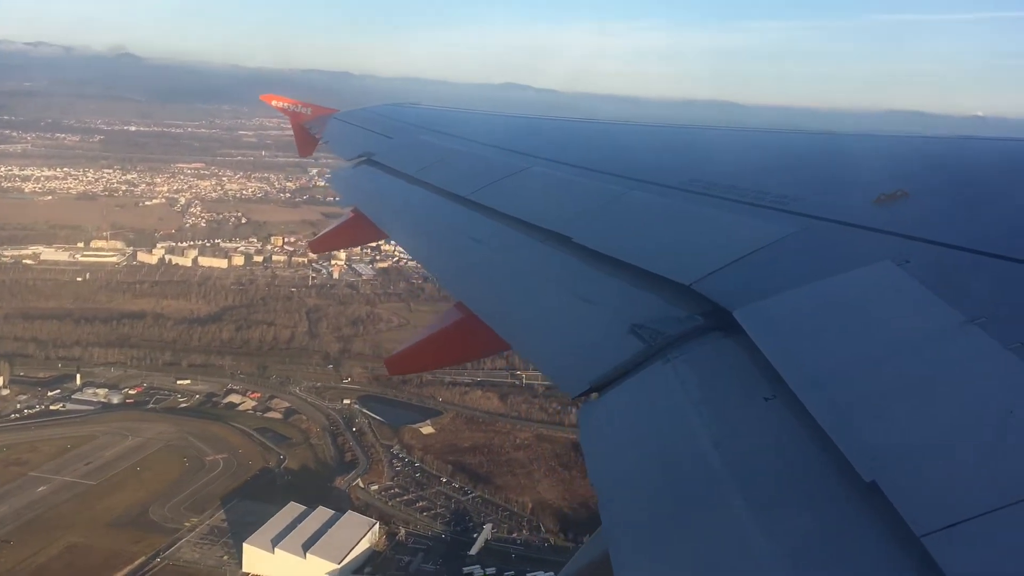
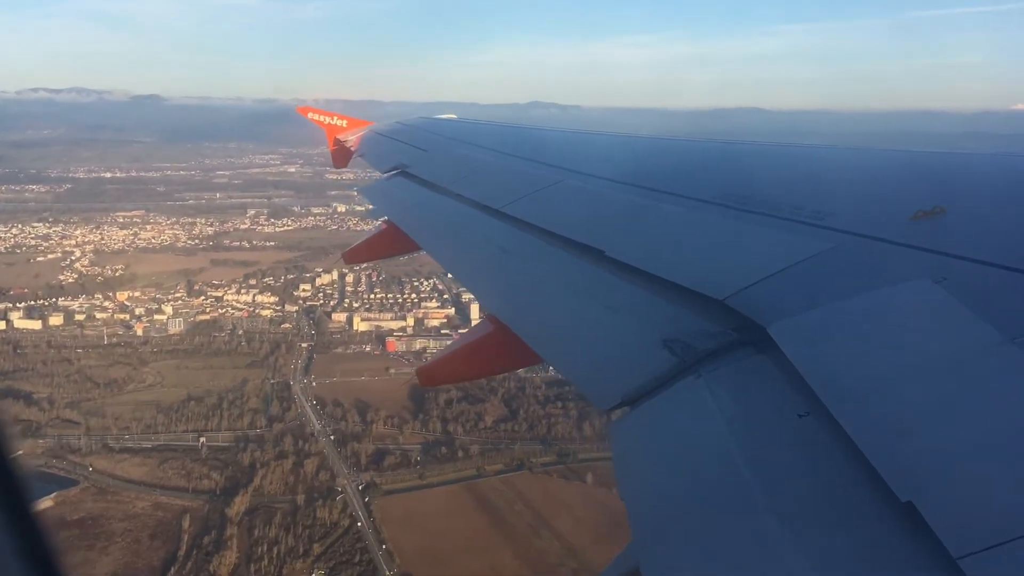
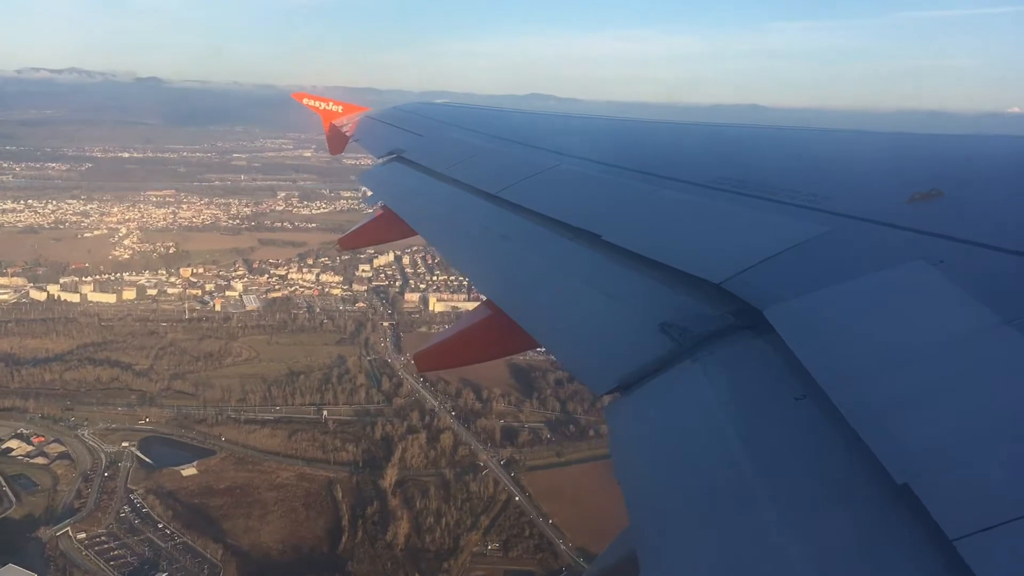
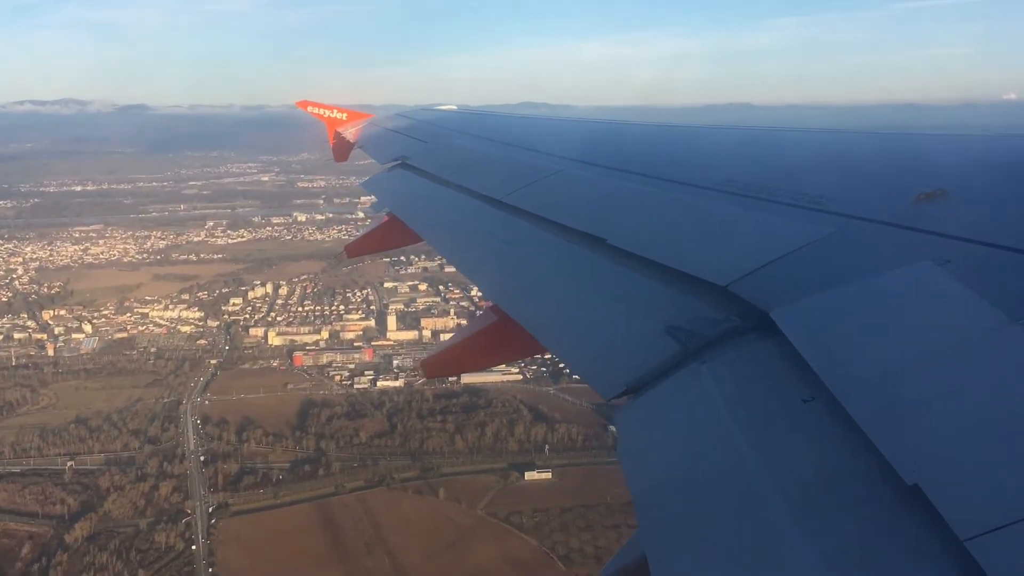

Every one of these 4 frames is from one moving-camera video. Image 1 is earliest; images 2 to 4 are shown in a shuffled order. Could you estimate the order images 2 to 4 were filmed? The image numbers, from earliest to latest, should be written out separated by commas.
3, 2, 4
